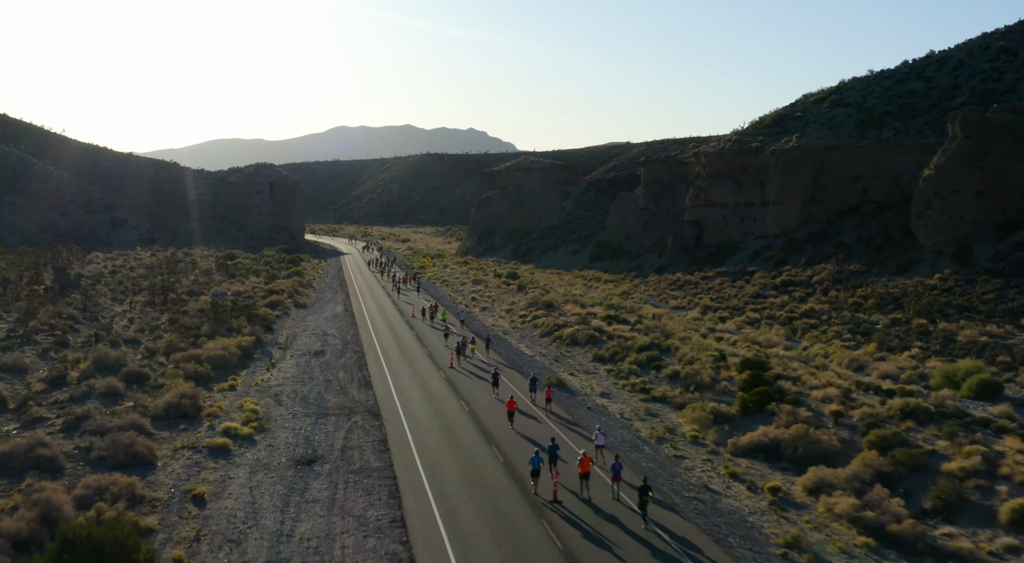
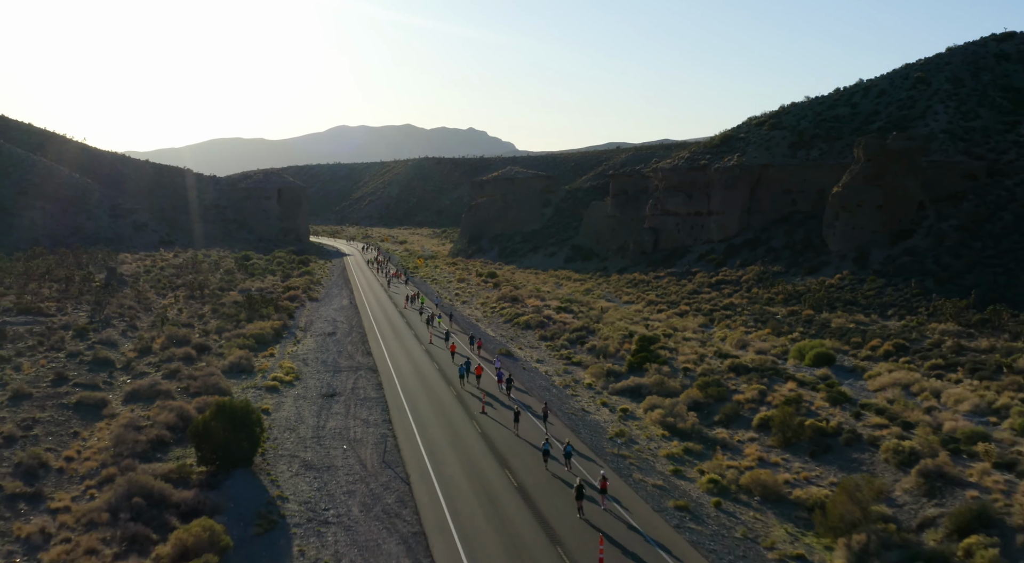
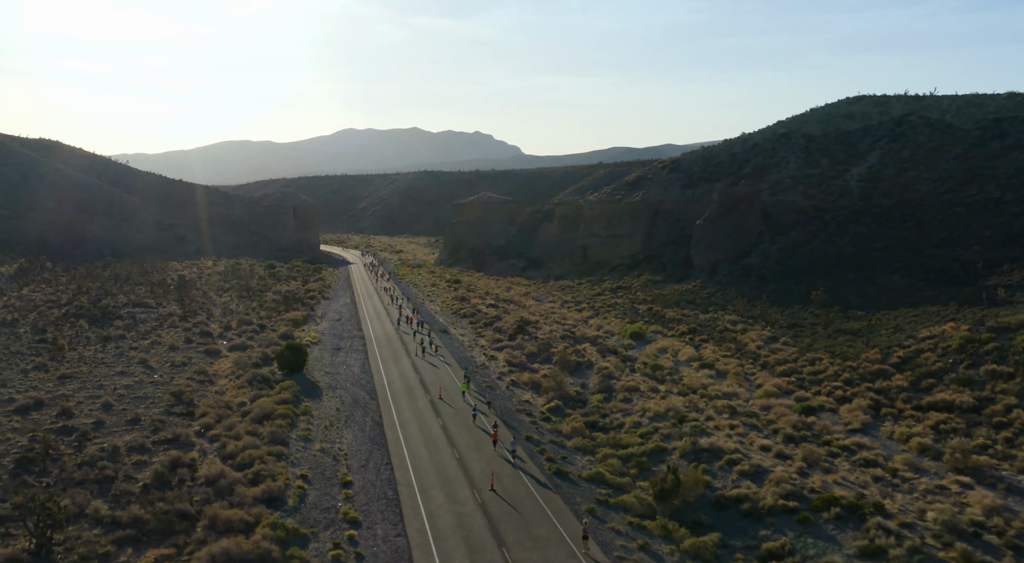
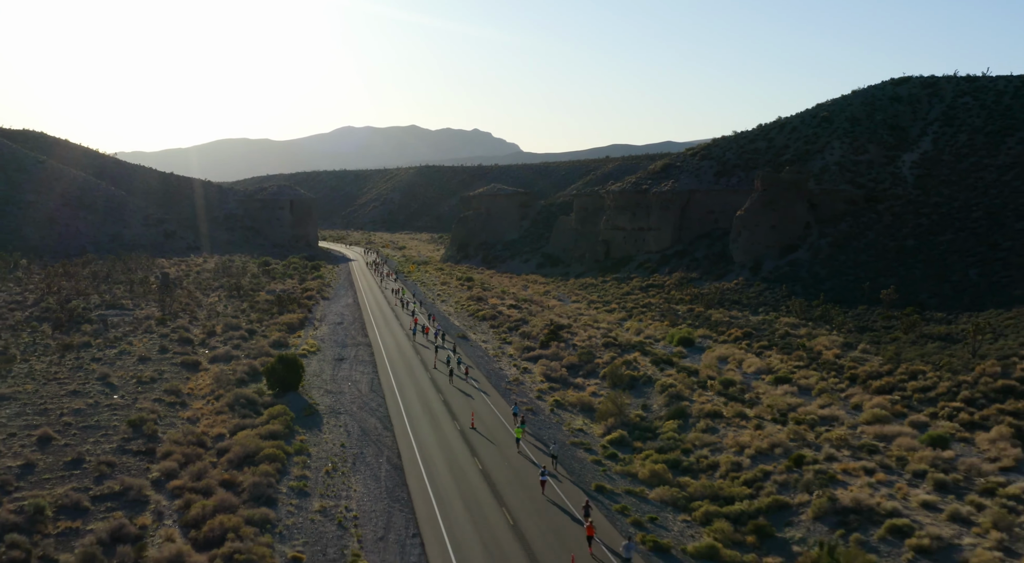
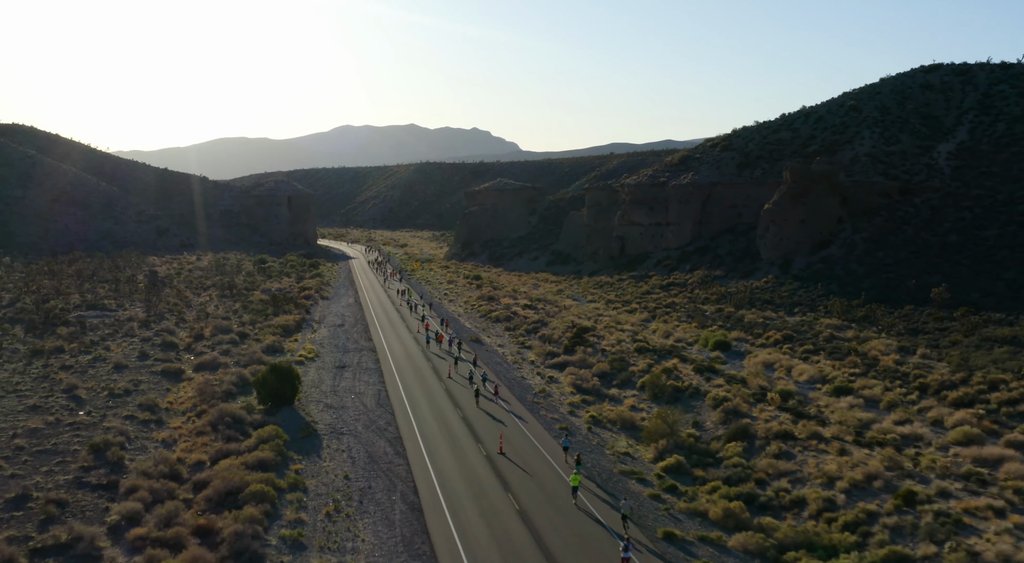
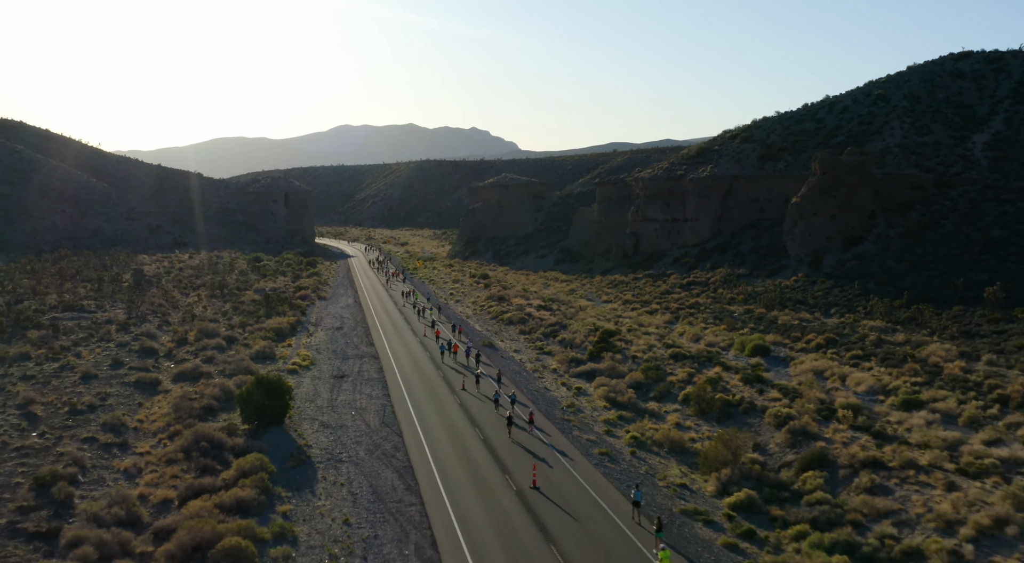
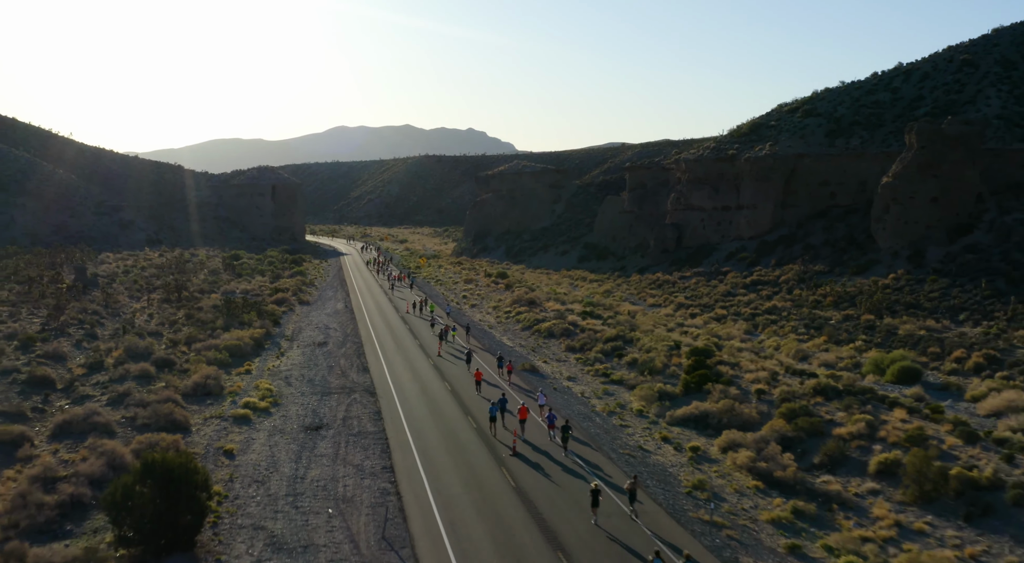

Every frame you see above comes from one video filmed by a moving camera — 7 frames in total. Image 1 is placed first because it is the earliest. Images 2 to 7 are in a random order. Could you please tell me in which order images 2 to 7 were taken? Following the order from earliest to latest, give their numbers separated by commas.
7, 2, 6, 5, 4, 3
